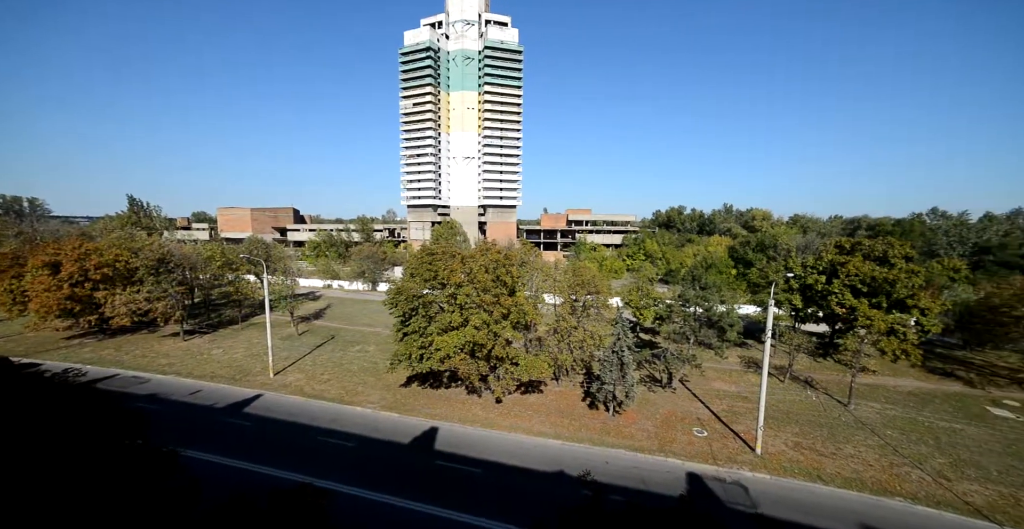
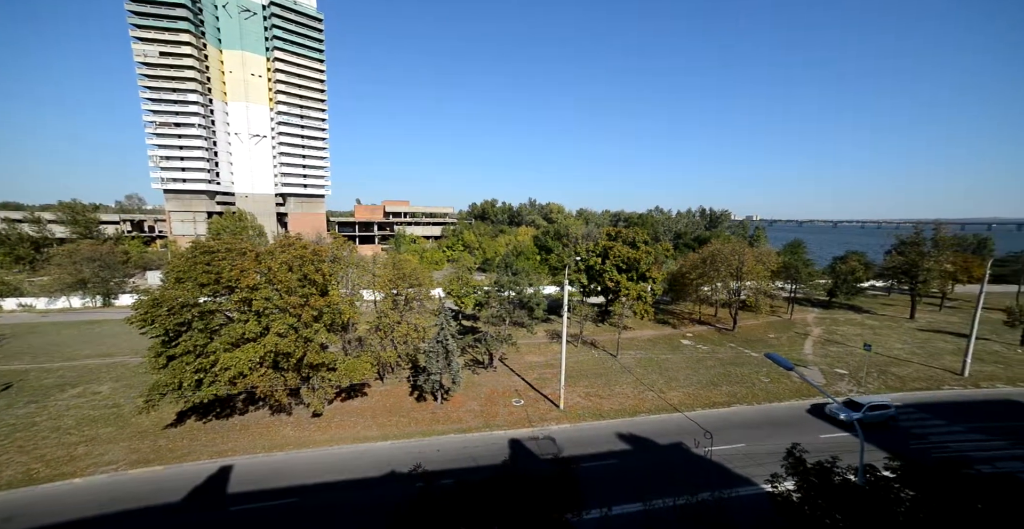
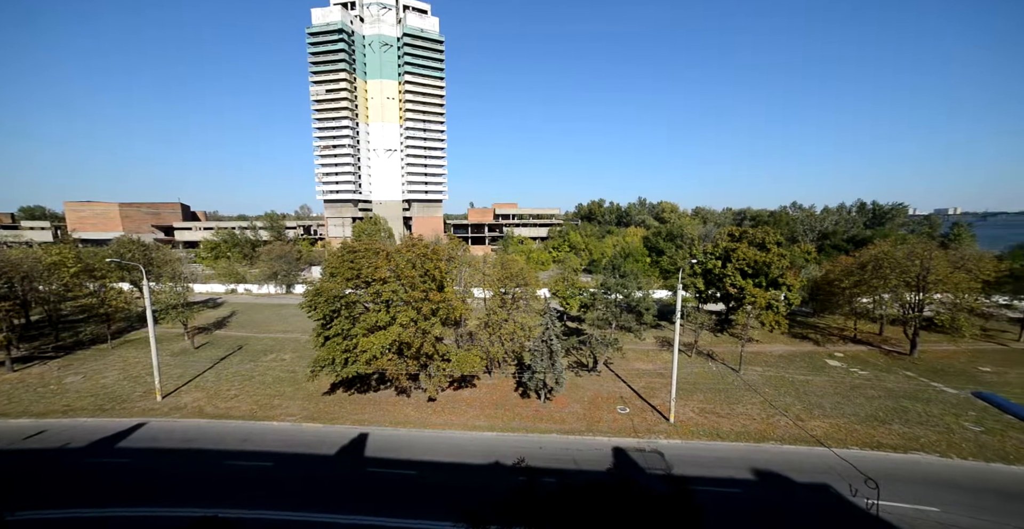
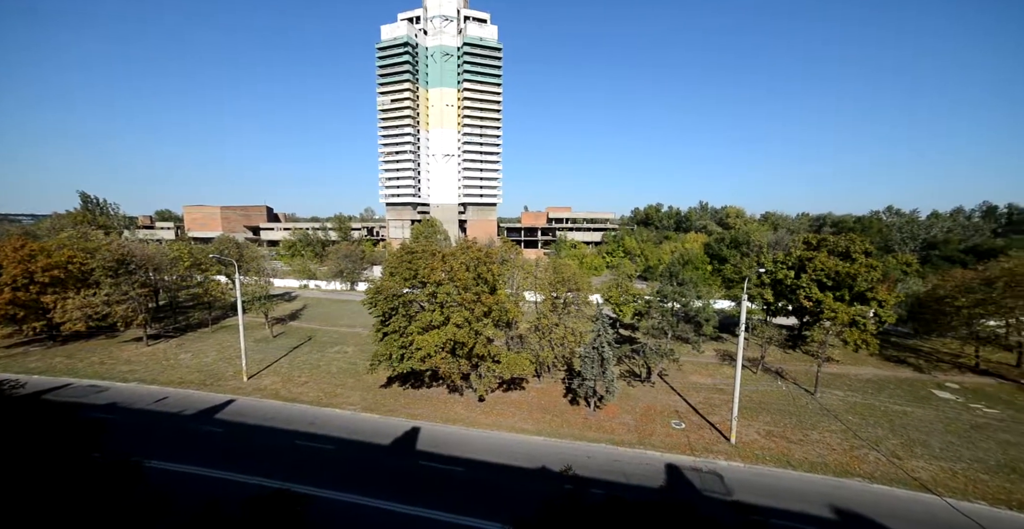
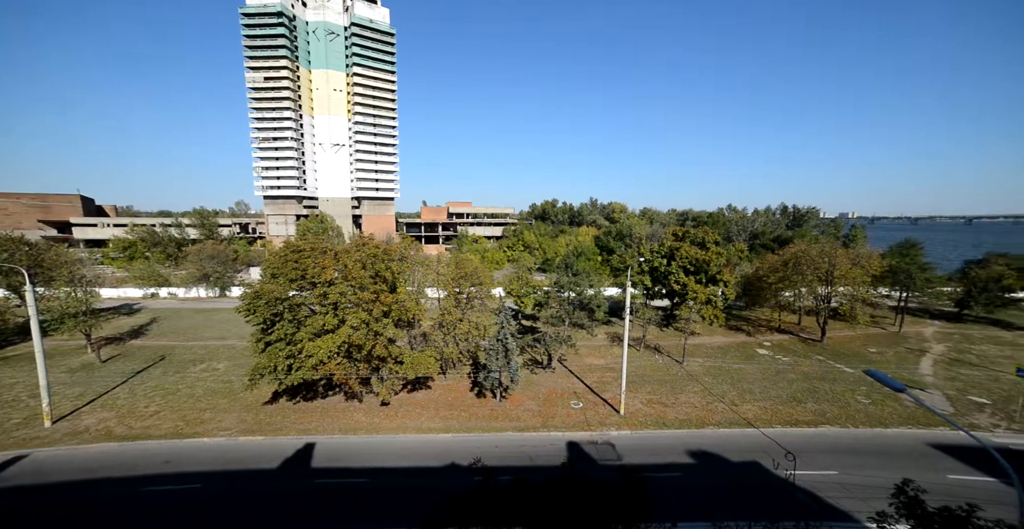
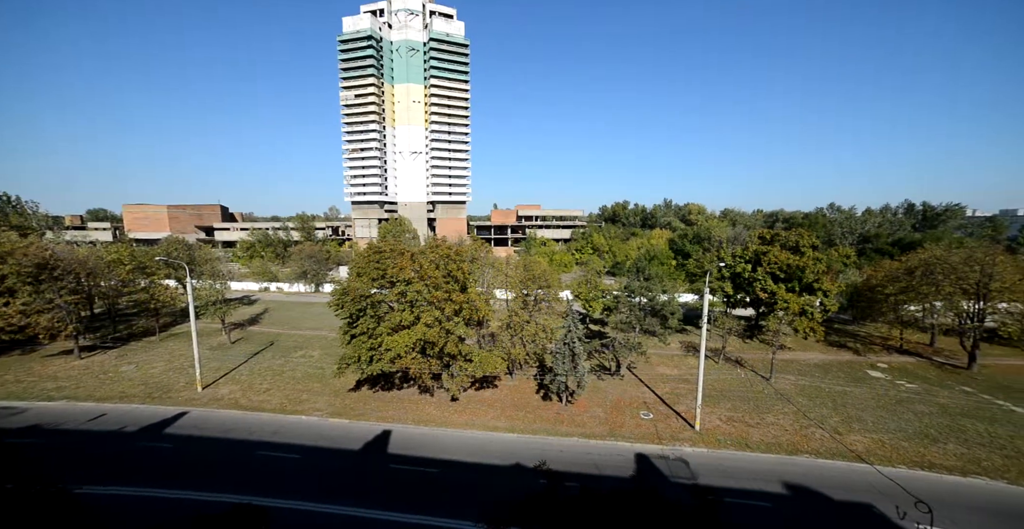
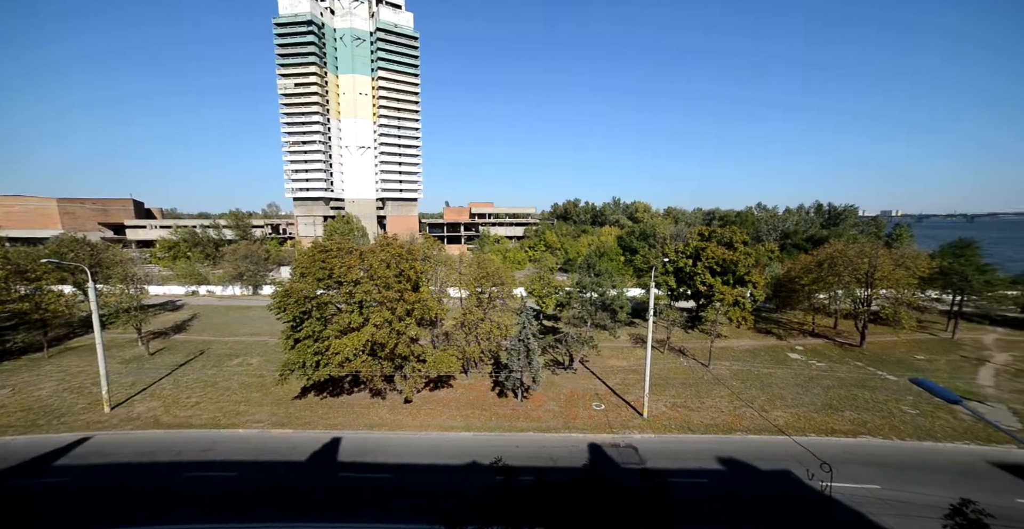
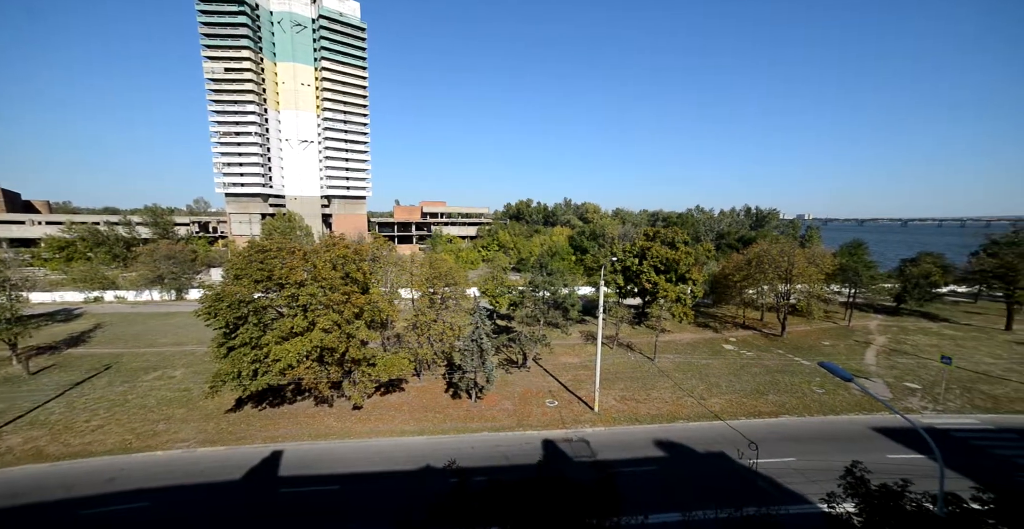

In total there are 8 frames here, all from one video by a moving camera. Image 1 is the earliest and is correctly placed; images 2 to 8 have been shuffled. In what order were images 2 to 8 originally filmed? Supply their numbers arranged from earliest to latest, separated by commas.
4, 6, 3, 7, 5, 8, 2
